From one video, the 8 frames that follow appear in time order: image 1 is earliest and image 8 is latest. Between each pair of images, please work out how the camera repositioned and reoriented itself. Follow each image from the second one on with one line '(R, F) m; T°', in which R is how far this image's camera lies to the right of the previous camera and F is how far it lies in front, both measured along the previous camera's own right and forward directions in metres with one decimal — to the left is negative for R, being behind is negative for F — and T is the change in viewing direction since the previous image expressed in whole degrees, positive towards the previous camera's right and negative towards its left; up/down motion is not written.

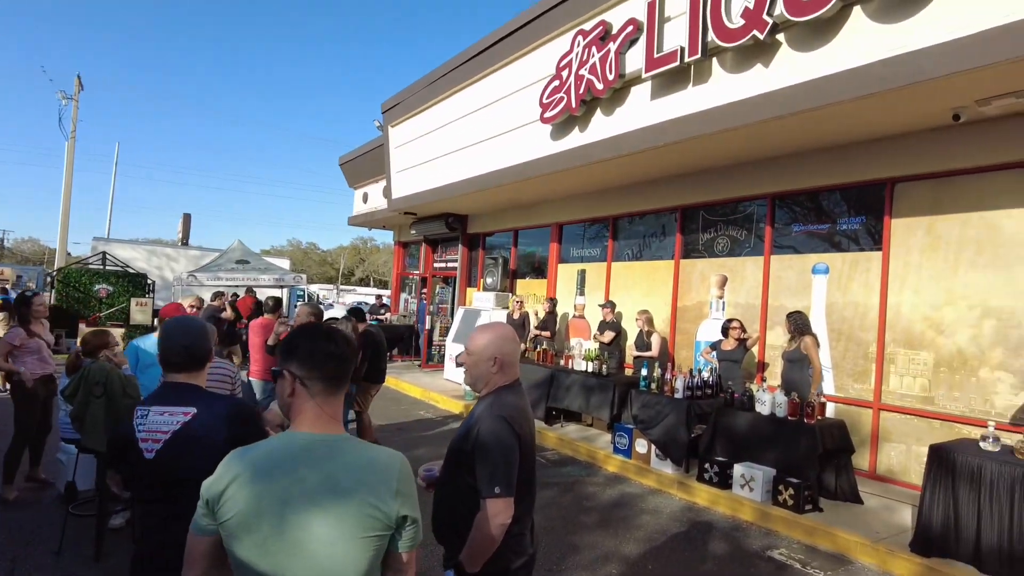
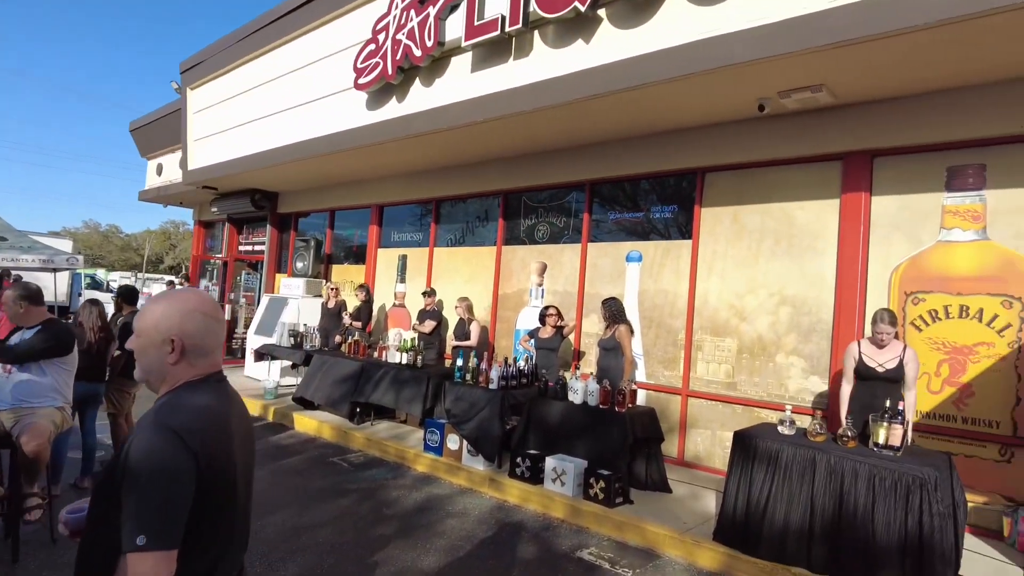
(+0.3, +0.5) m; +14°
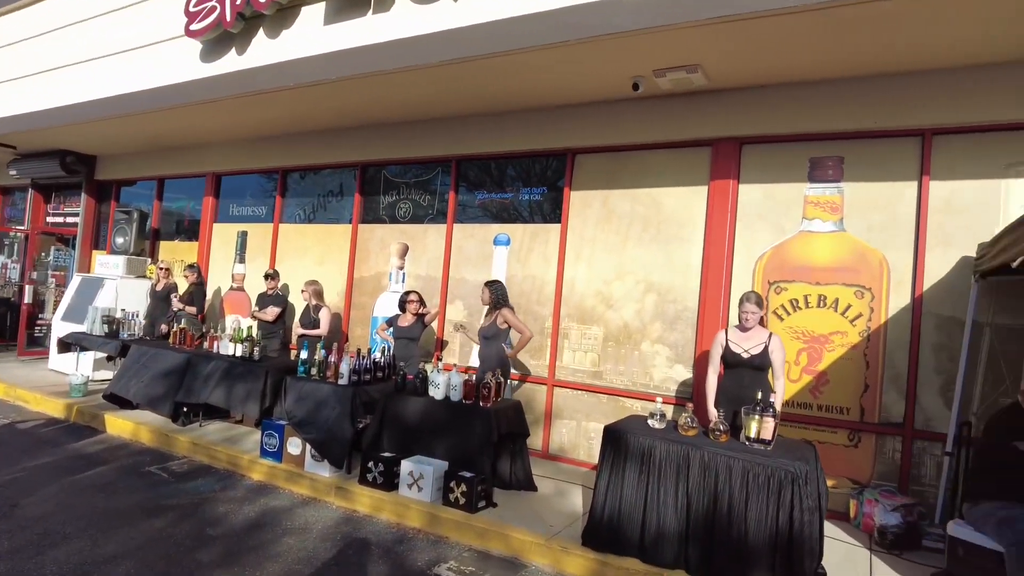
(+0.1, +0.5) m; +12°
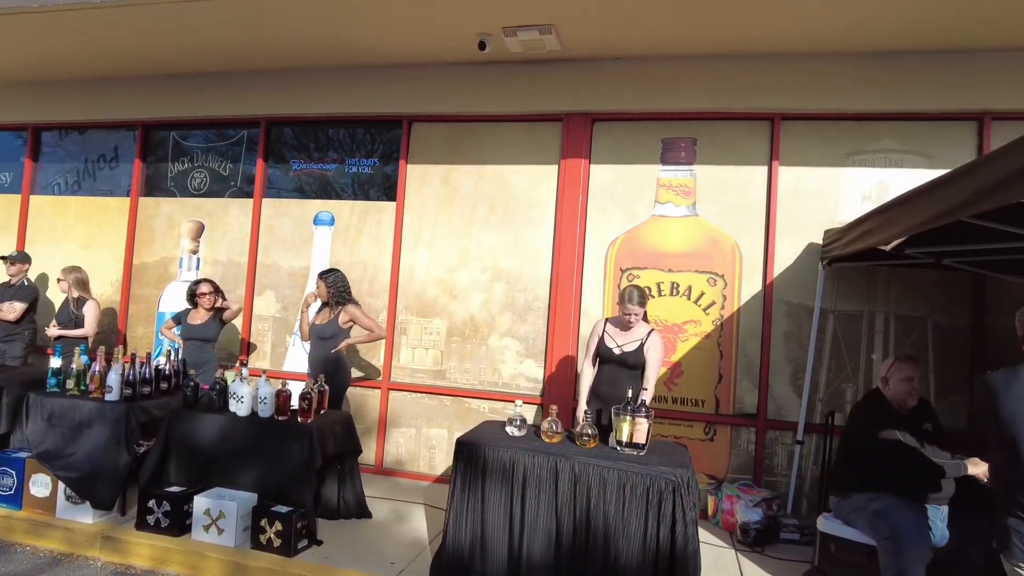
(0.0, +0.7) m; +15°
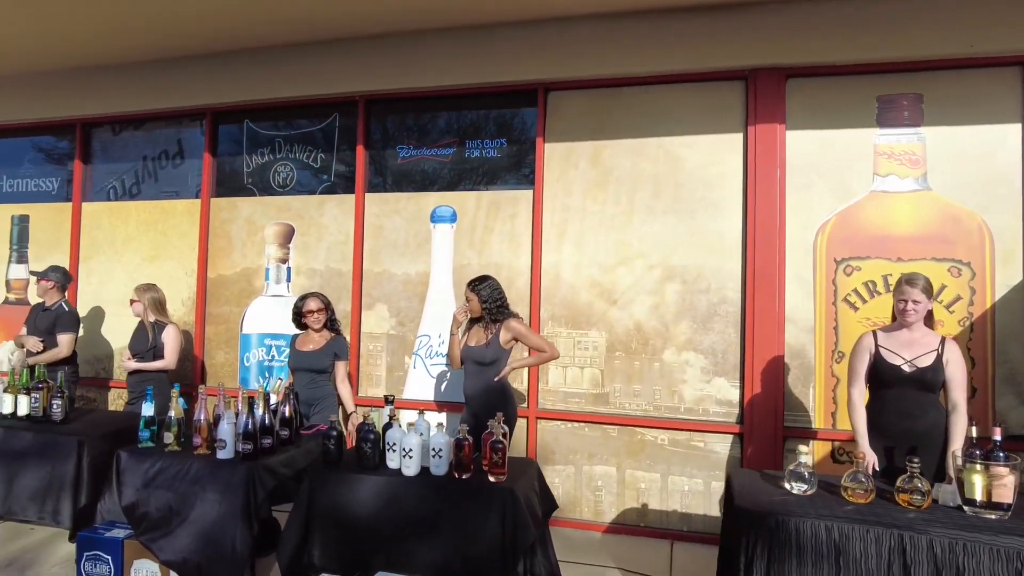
(-1.0, +0.9) m; 0°
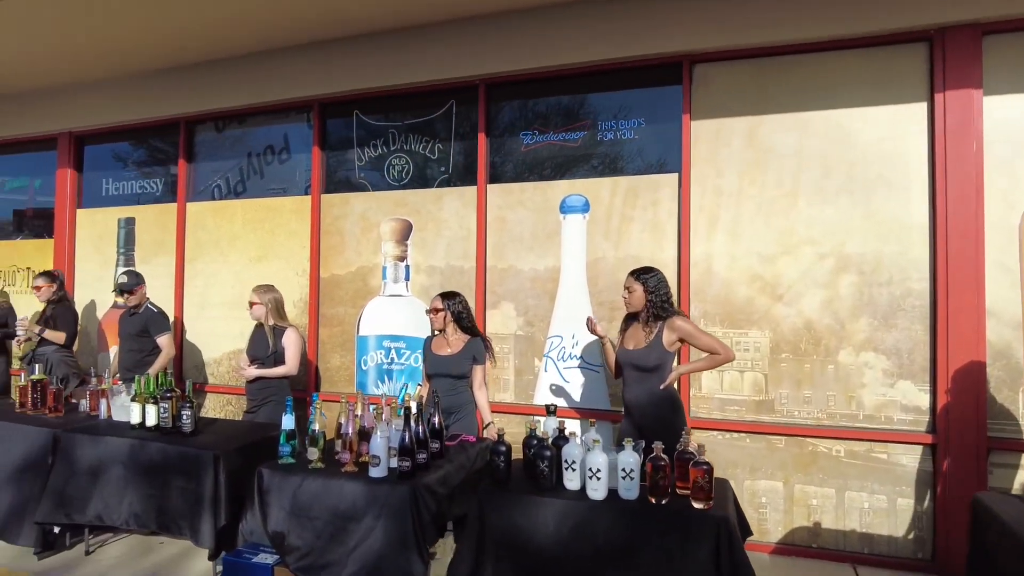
(-0.5, +0.3) m; -4°
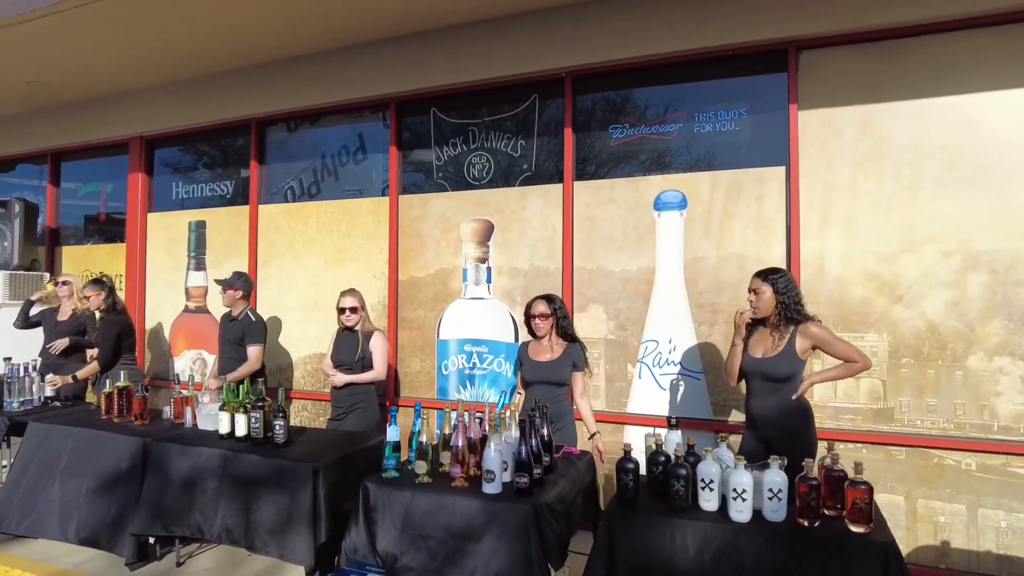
(-0.3, +0.2) m; -3°
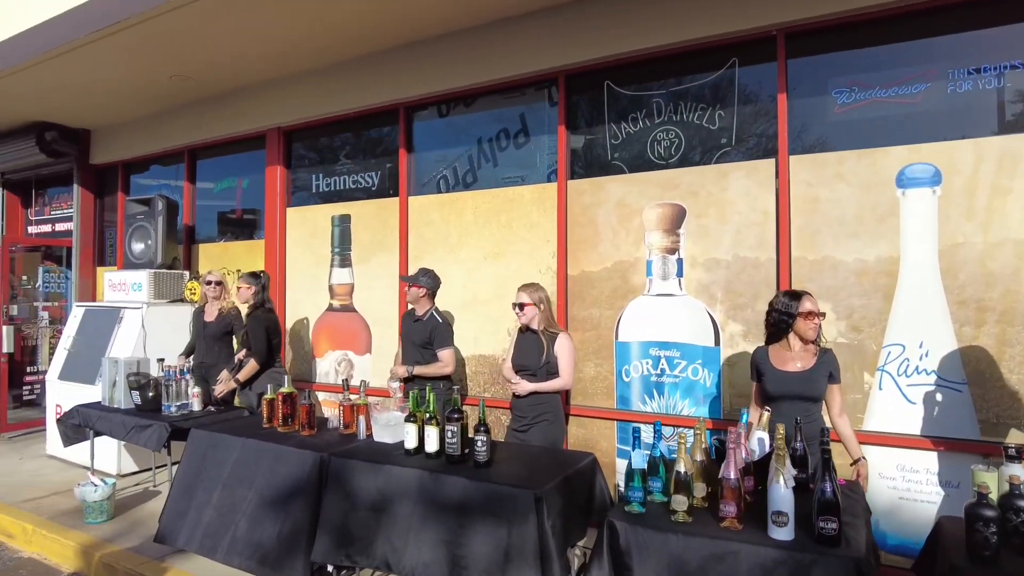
(-0.7, +0.5) m; -7°
